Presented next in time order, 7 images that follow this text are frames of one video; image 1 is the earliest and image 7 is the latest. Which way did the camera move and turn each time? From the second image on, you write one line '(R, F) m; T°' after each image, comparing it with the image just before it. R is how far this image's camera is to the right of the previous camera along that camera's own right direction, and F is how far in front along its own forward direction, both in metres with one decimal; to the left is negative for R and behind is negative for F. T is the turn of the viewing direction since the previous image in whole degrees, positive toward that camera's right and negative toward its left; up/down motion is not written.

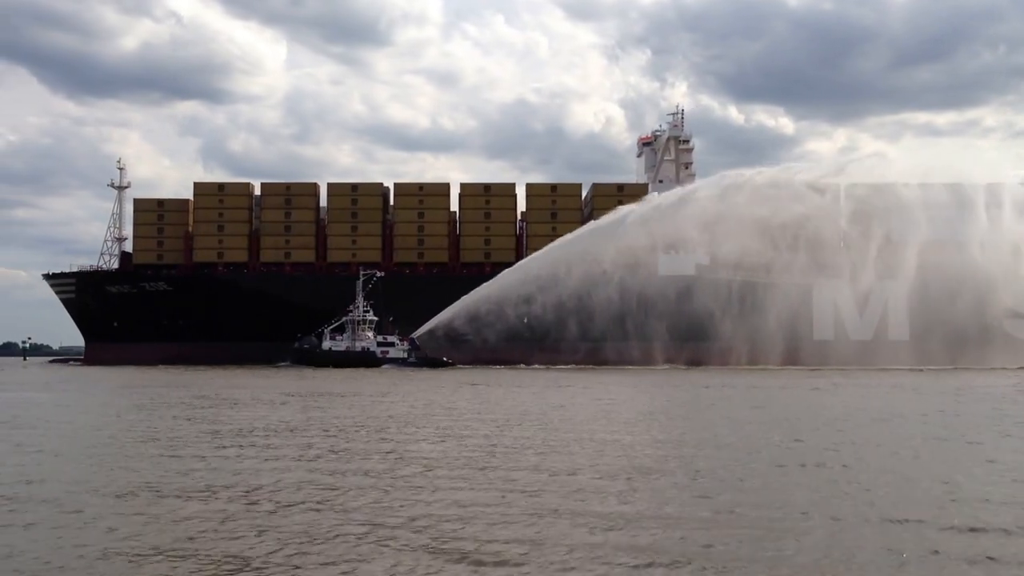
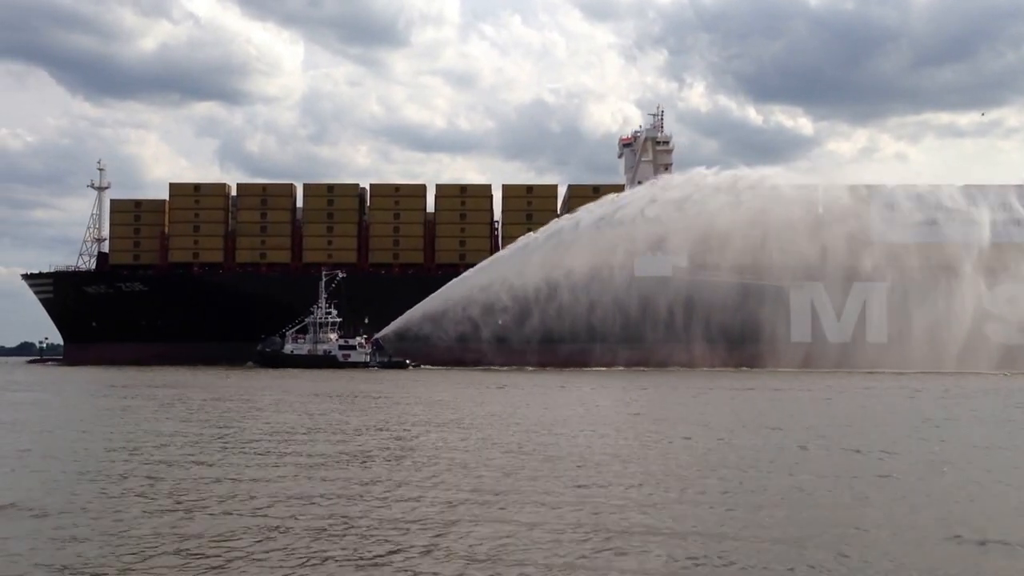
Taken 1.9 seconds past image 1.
(+1.3, +0.3) m; -2°
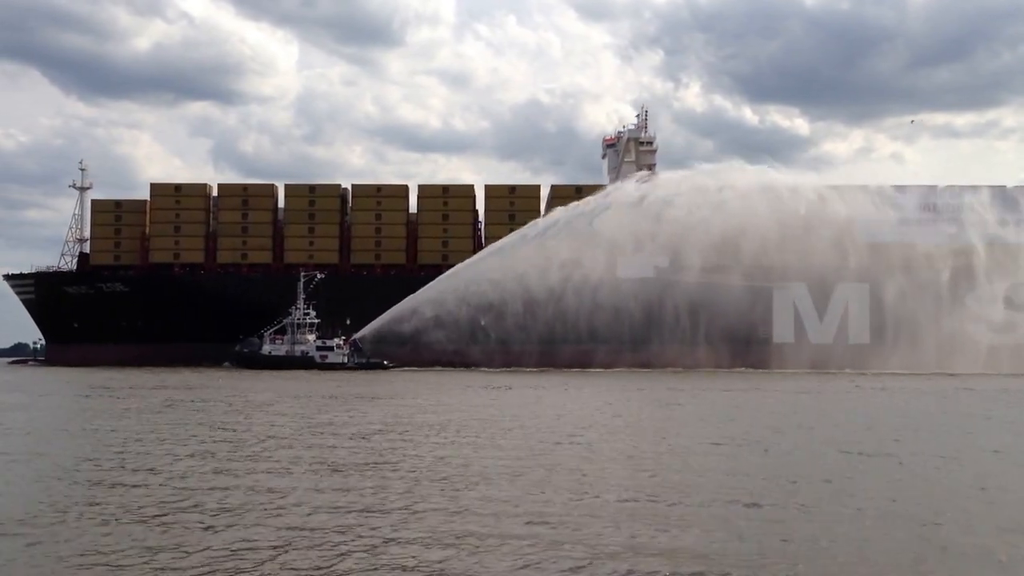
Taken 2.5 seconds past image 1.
(+0.4, +0.1) m; 0°
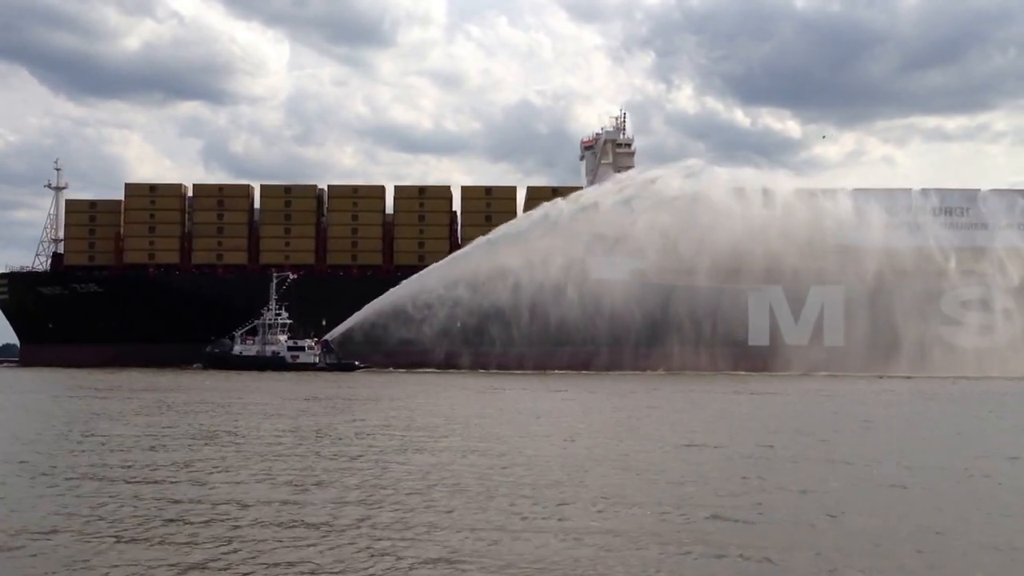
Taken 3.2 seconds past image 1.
(+0.4, +0.1) m; 0°
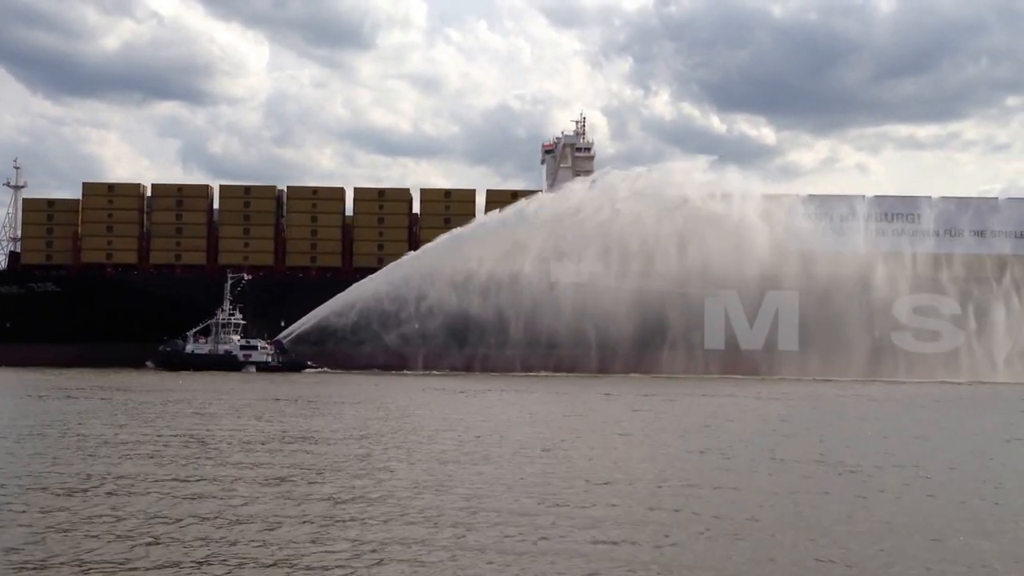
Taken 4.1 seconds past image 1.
(+0.6, -0.1) m; +1°
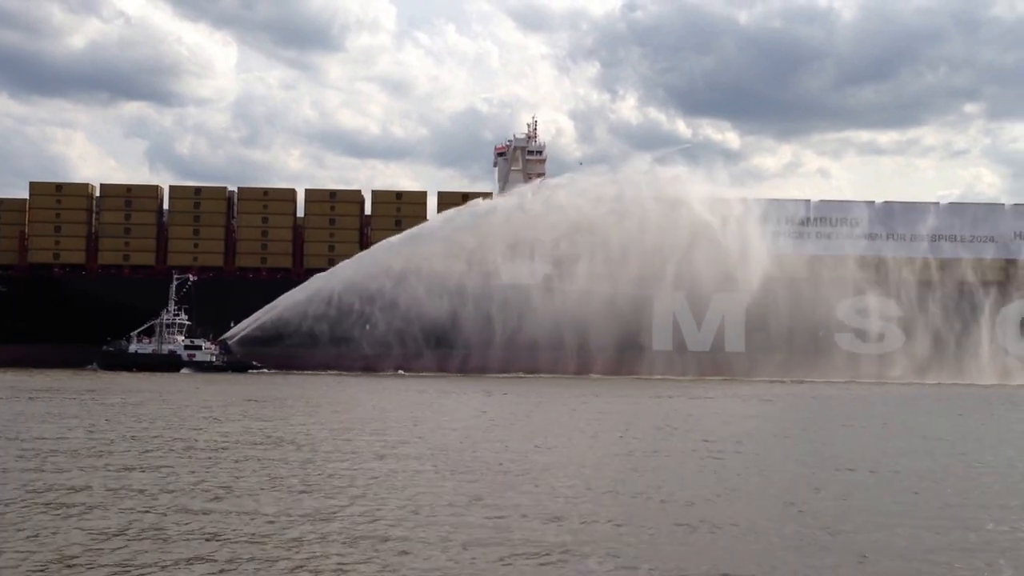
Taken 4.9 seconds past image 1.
(-0.4, -0.6) m; +2°
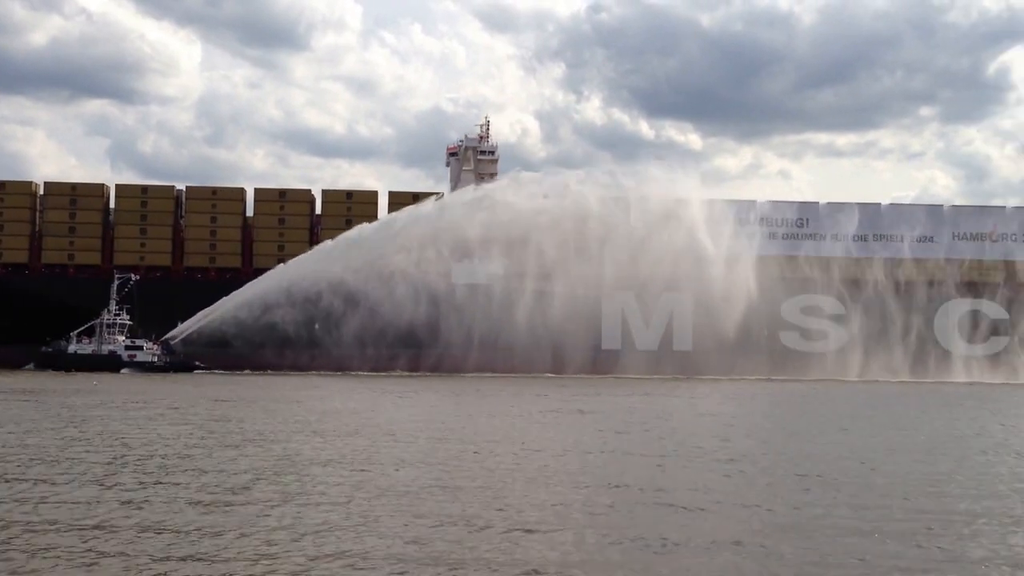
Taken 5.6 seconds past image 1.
(-1.3, -0.4) m; +3°
